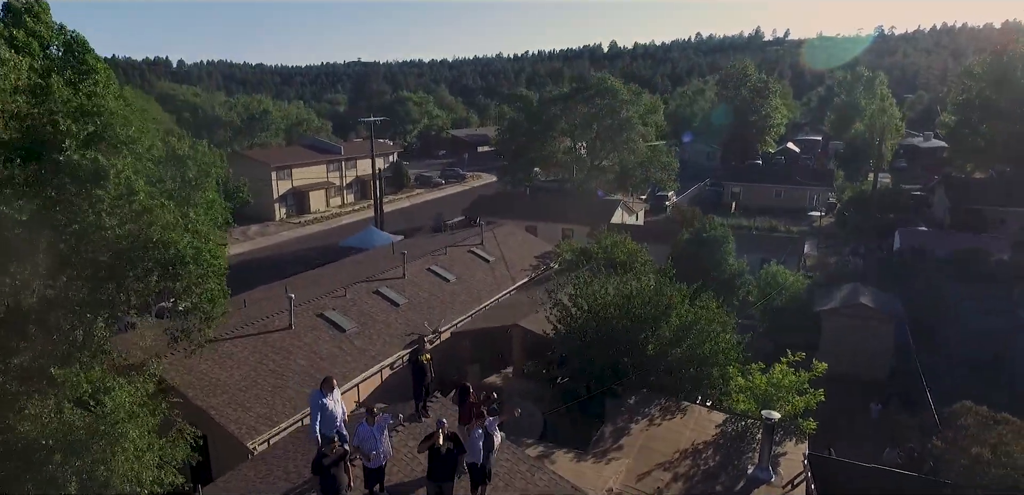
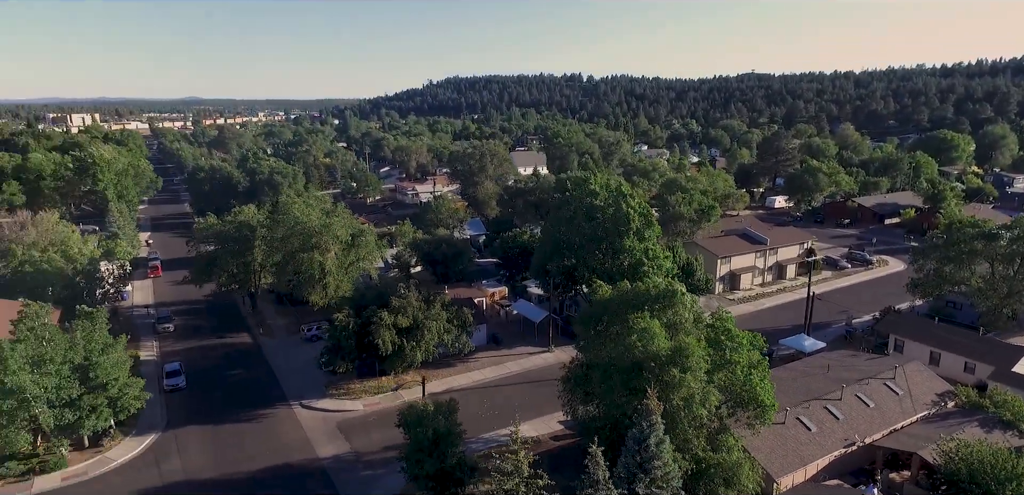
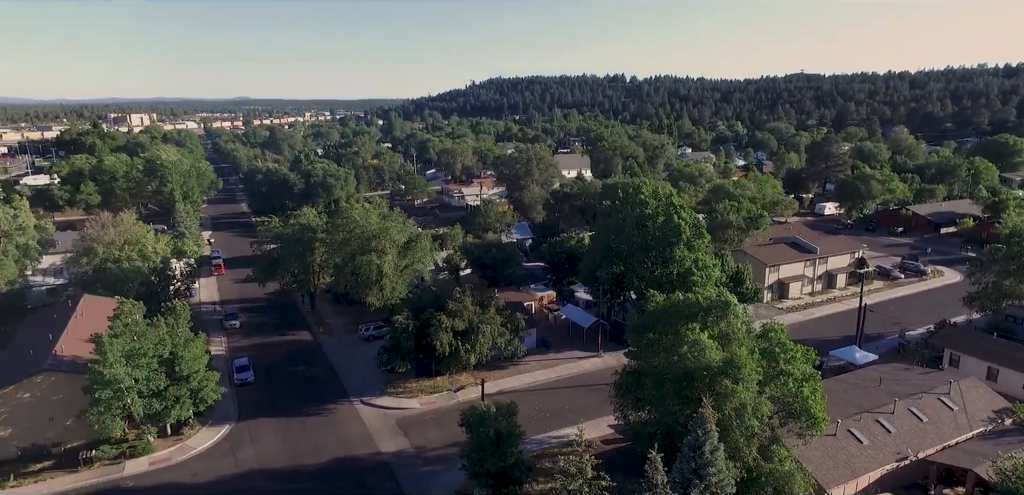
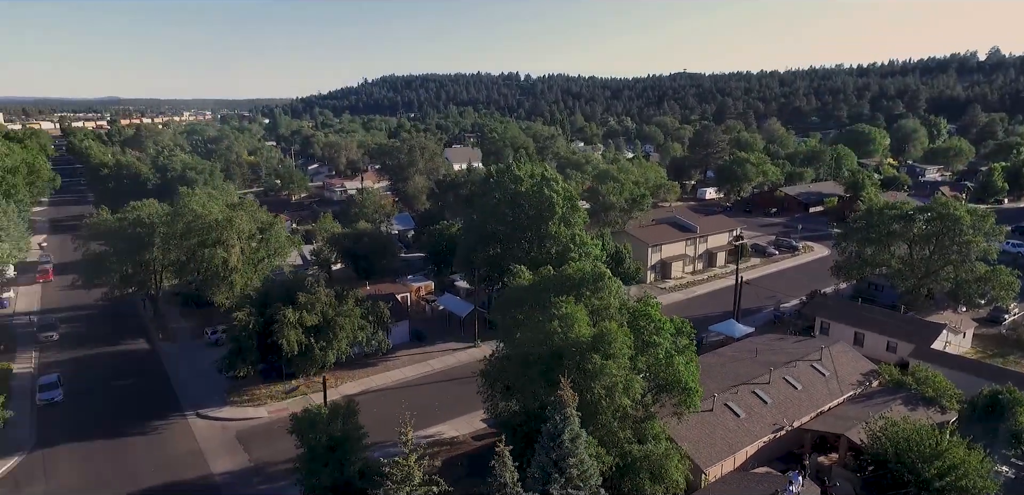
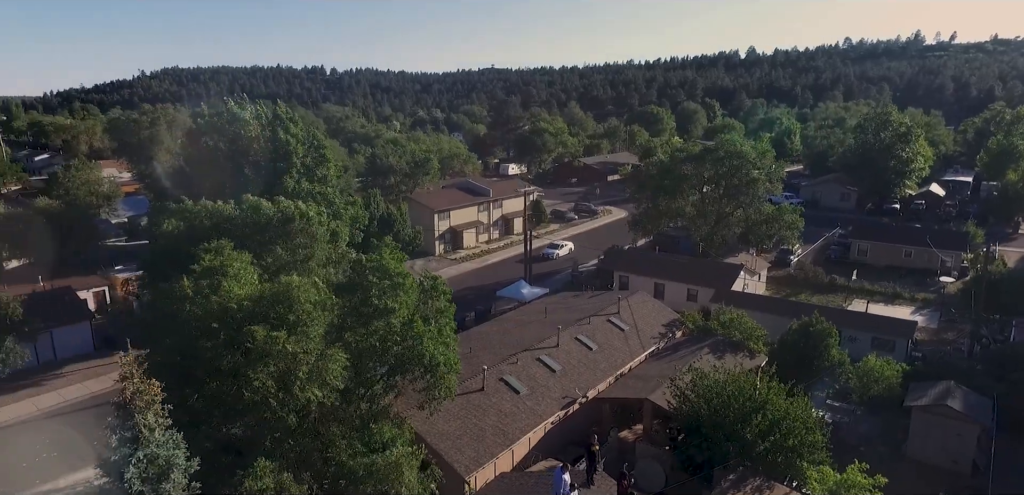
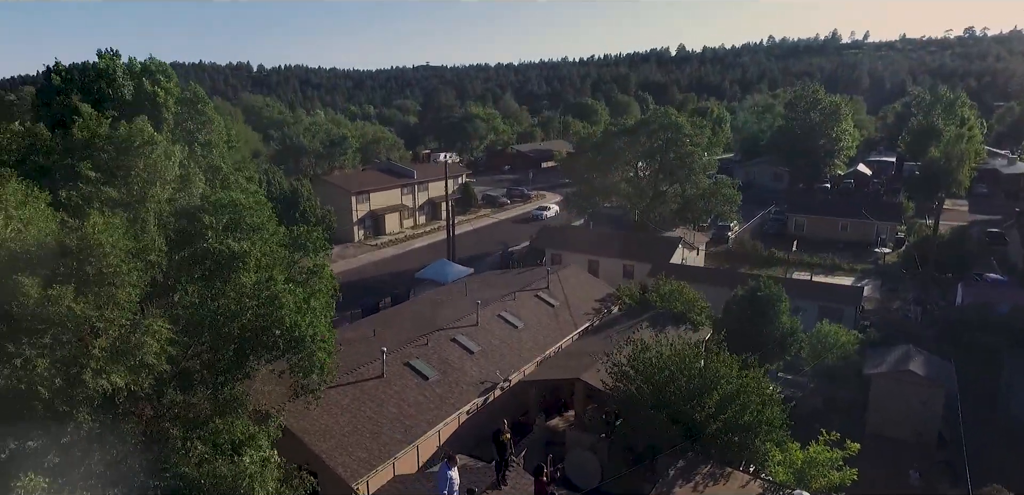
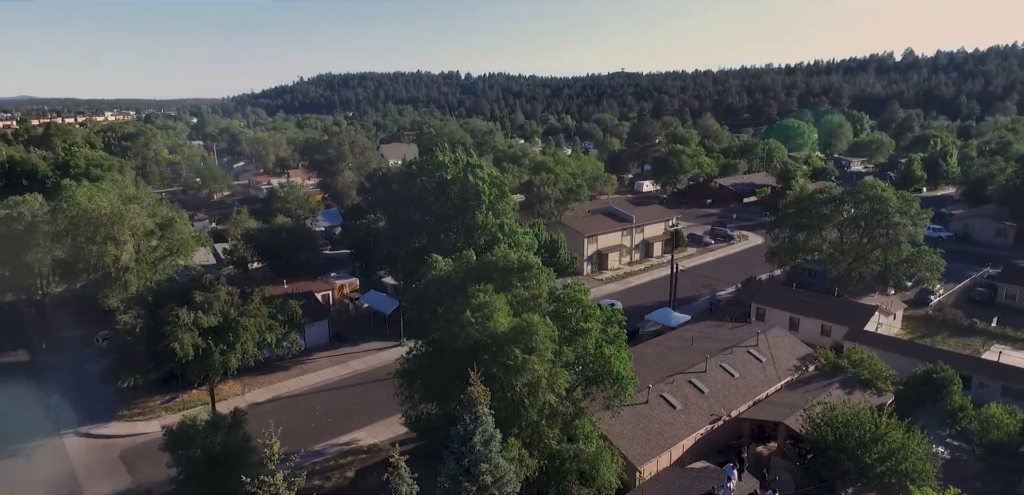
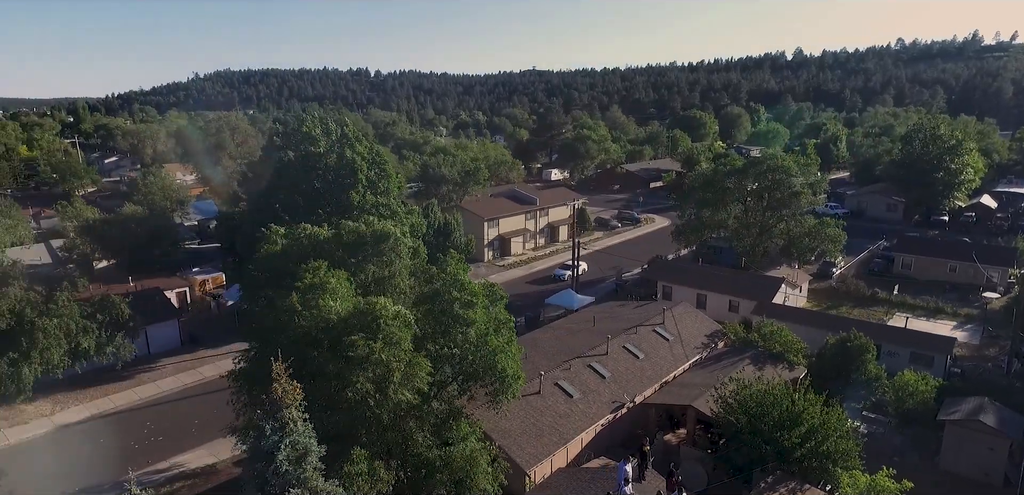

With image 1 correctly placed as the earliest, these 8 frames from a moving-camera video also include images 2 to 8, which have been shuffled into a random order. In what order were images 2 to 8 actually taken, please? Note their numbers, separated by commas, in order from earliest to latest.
6, 5, 8, 7, 4, 2, 3
